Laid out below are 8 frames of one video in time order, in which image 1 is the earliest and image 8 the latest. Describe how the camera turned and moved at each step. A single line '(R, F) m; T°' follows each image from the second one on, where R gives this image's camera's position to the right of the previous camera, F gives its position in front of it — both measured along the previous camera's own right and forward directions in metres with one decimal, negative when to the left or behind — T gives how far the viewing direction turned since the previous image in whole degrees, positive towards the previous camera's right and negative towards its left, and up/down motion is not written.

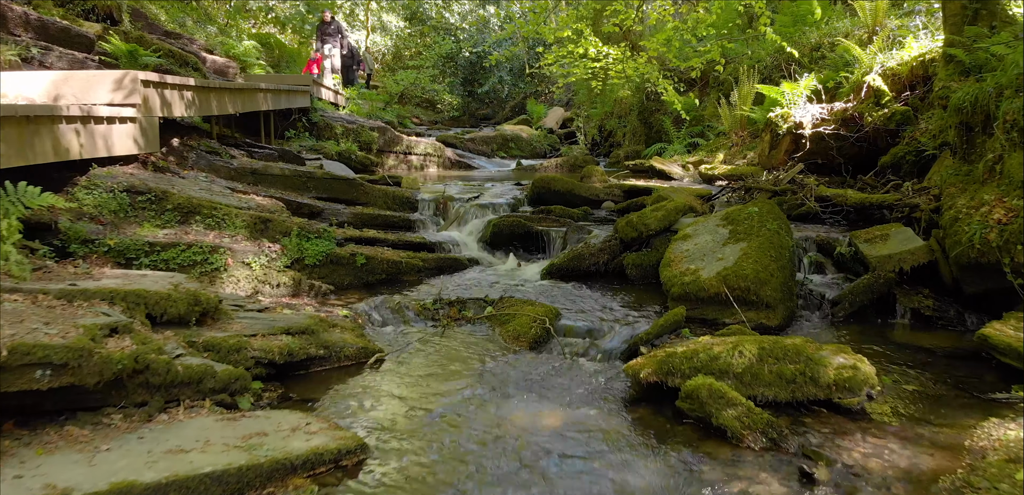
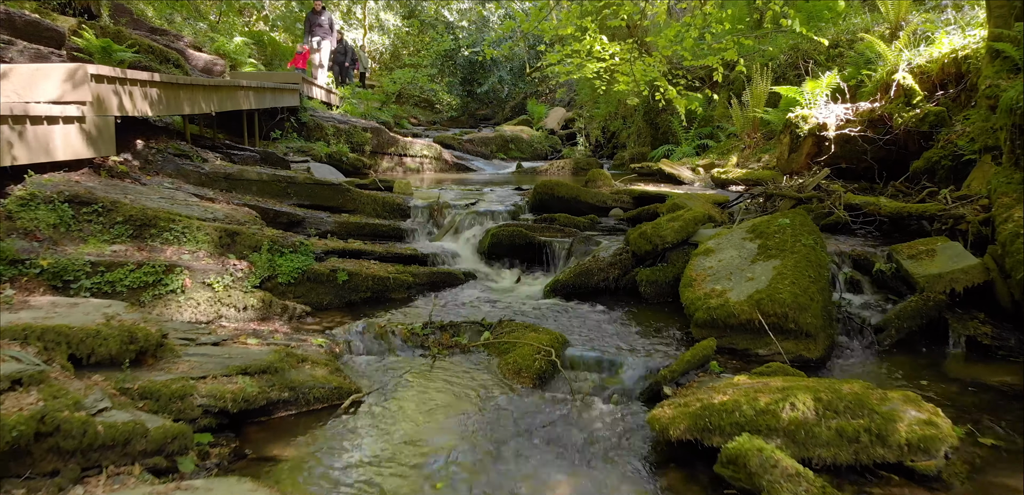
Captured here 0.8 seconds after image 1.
(0.0, +0.7) m; 0°
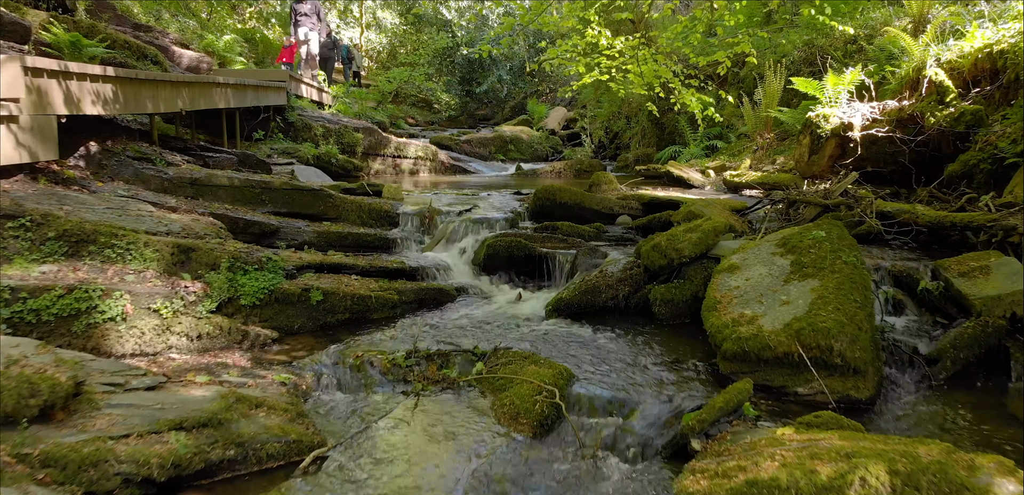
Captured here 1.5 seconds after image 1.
(0.0, +0.7) m; 0°
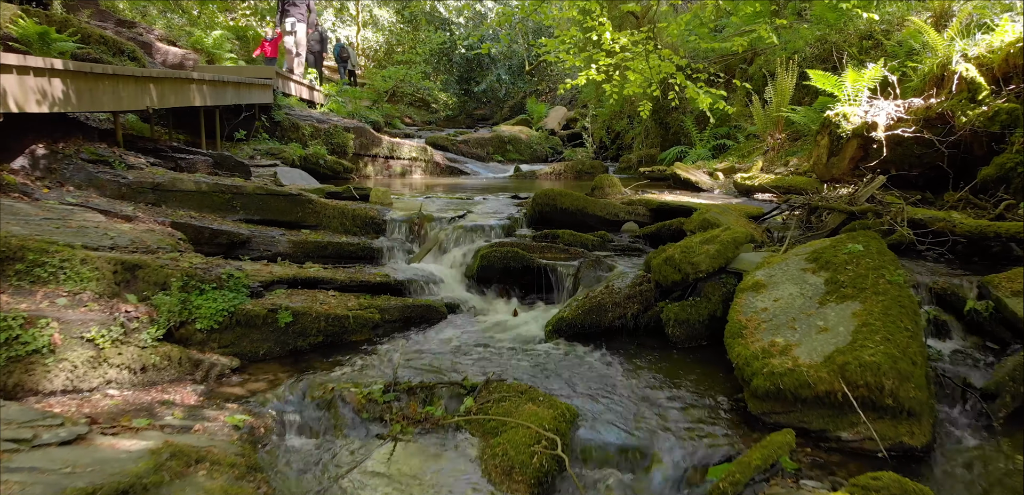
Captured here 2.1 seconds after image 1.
(0.0, +0.6) m; 0°
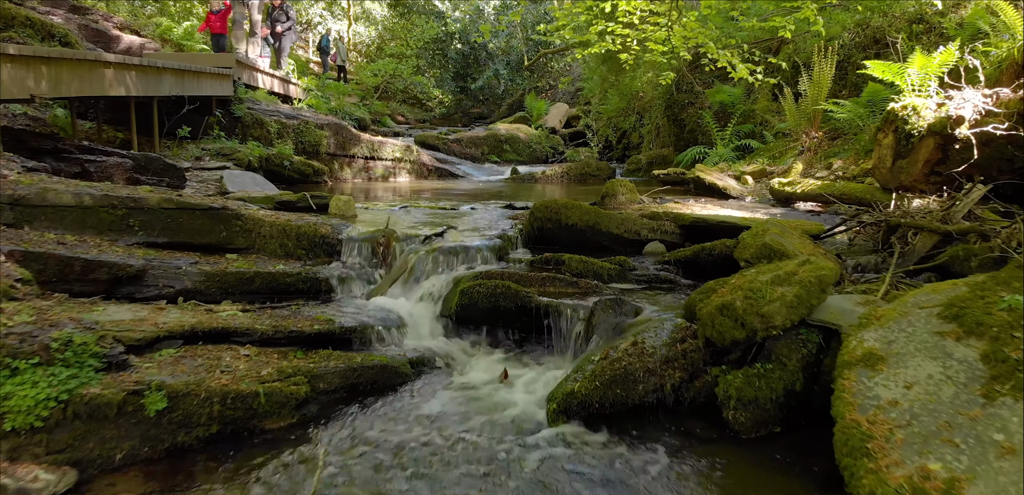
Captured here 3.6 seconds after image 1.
(0.0, +1.4) m; 0°
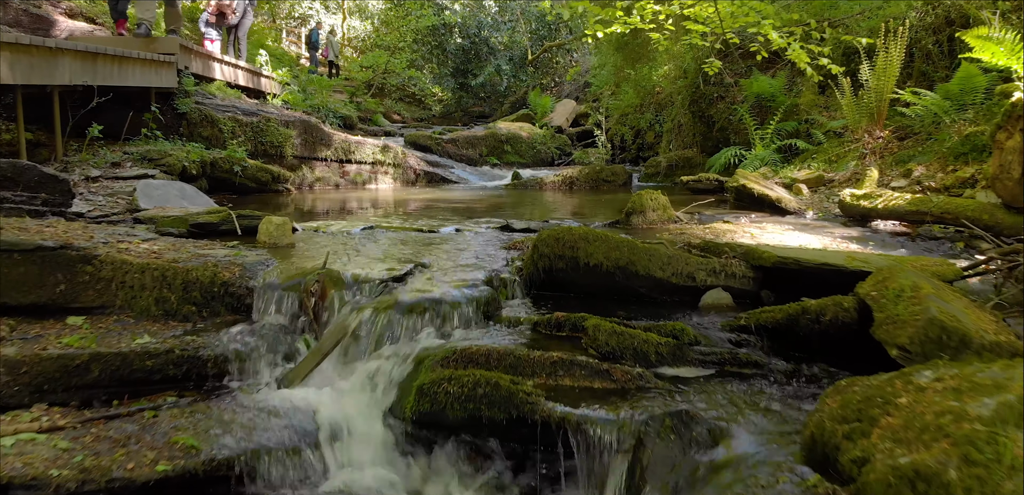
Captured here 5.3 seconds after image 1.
(0.0, +1.6) m; 0°
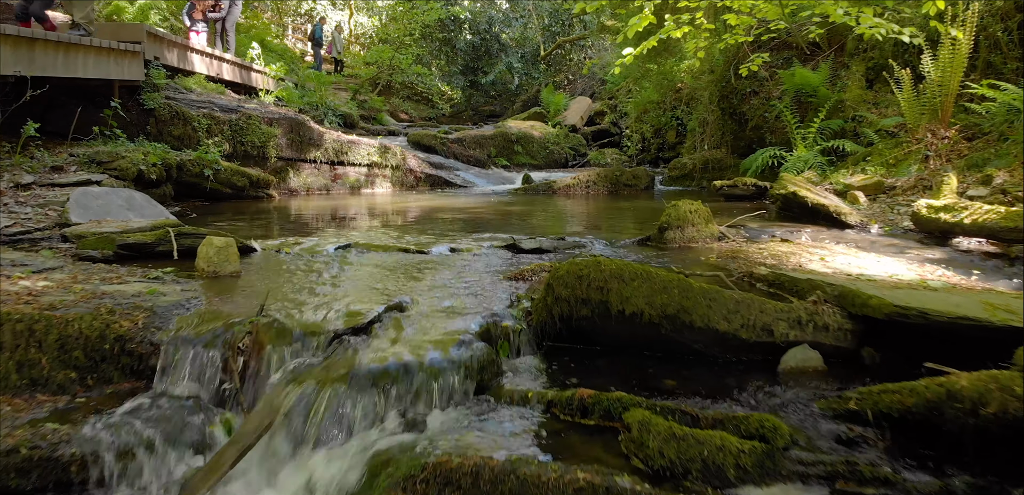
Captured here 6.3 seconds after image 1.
(0.0, +0.9) m; -1°
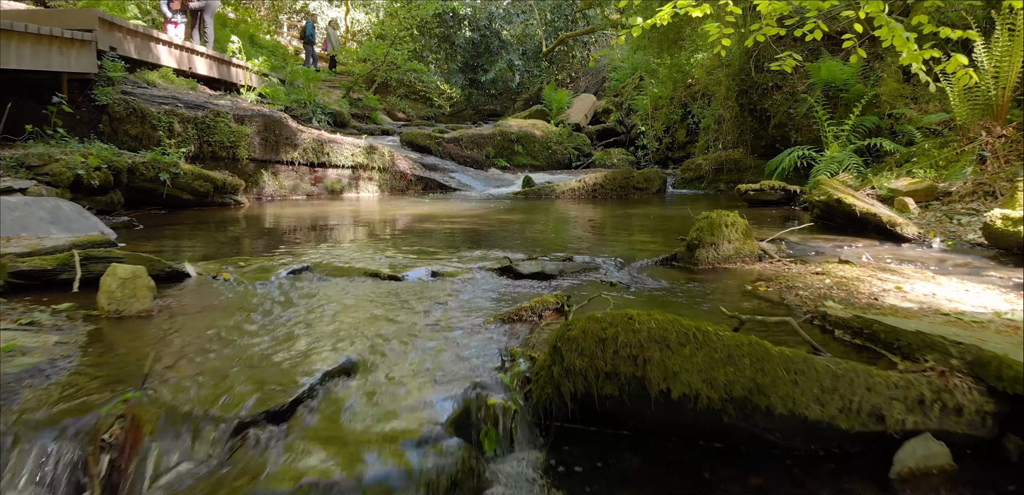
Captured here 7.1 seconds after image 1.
(0.0, +0.8) m; 0°
